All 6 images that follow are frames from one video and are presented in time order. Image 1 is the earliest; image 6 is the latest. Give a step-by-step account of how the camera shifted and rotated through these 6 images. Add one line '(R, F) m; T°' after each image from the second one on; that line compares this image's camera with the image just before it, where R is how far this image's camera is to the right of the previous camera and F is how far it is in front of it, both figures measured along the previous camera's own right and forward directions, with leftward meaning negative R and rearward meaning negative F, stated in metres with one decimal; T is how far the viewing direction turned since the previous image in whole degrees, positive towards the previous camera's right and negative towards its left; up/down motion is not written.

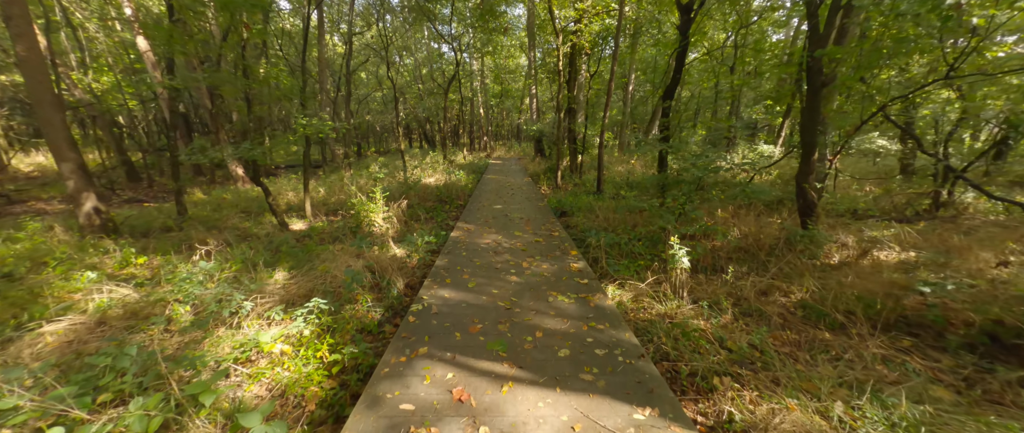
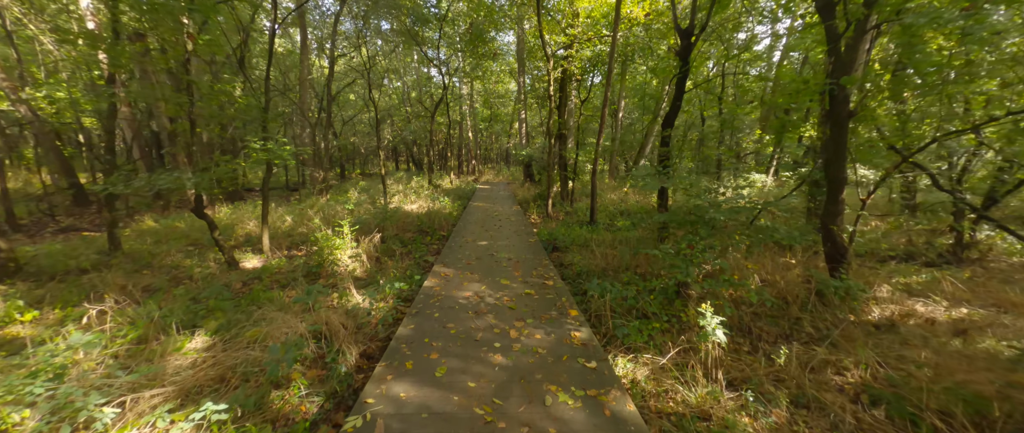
(0.0, +0.6) m; +2°
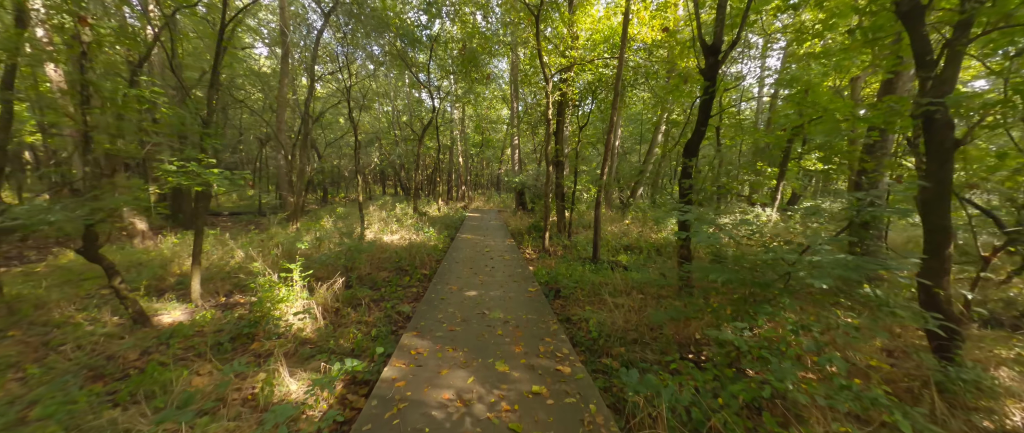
(-0.1, +0.9) m; +2°
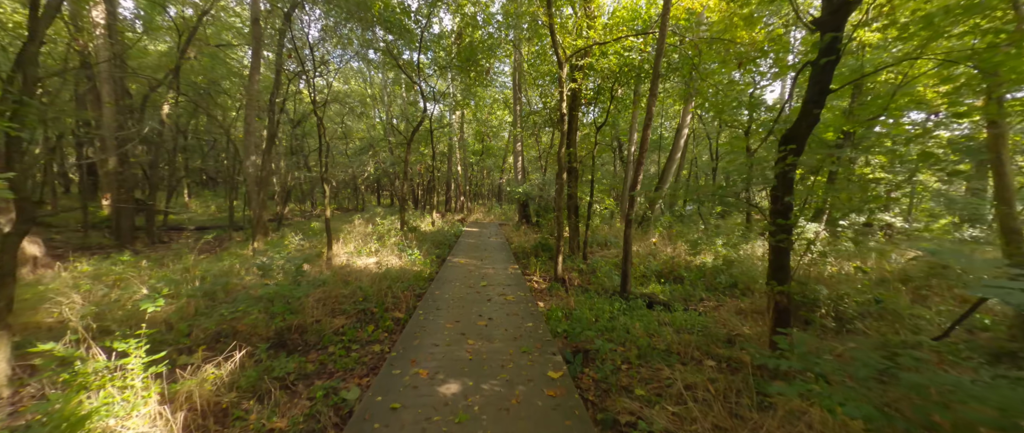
(0.0, +1.6) m; 0°
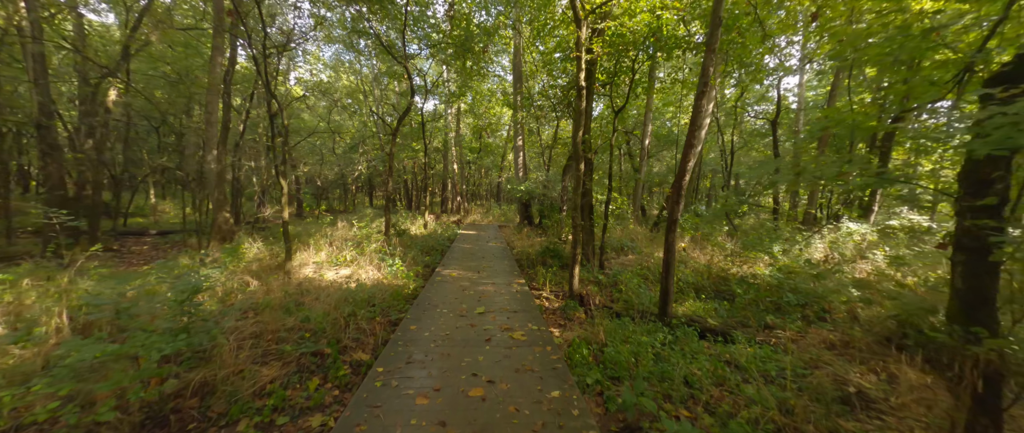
(-0.1, +1.3) m; 0°
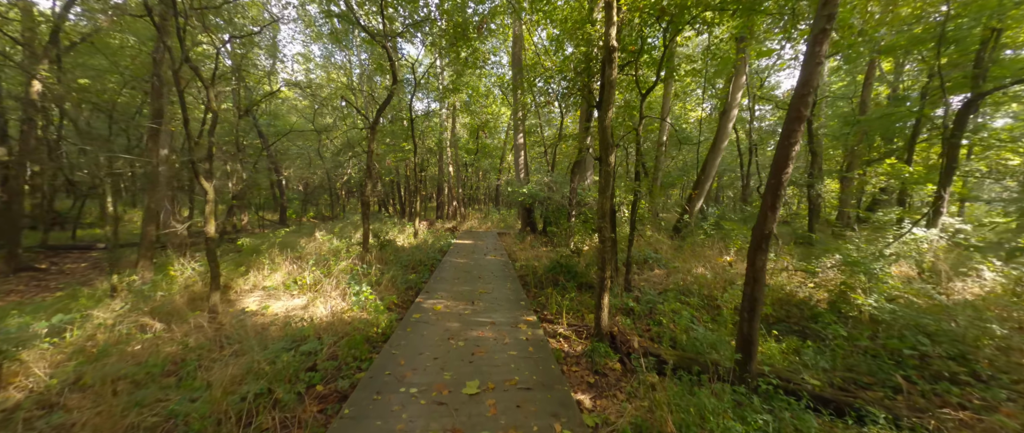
(-0.1, +1.4) m; 0°
